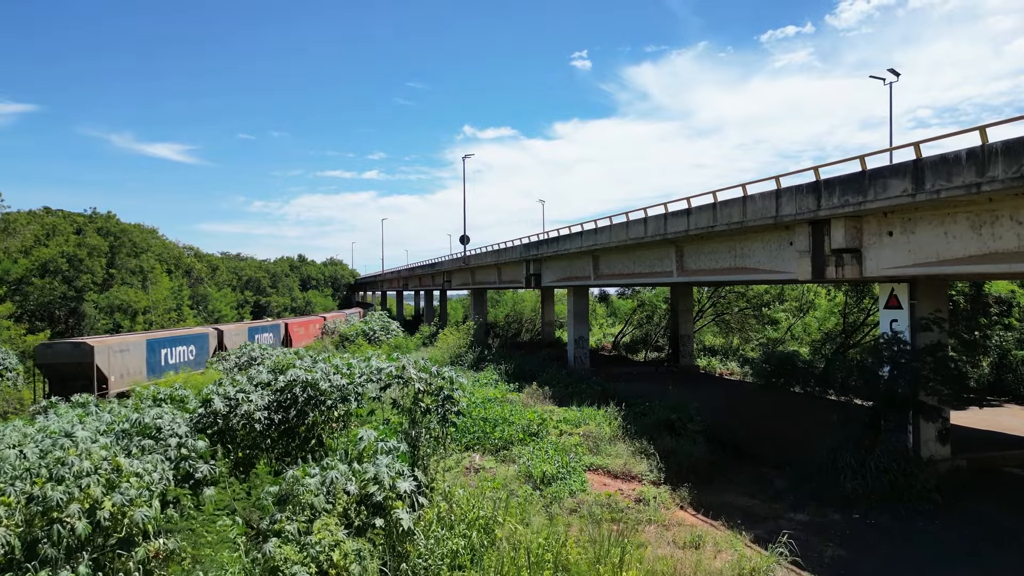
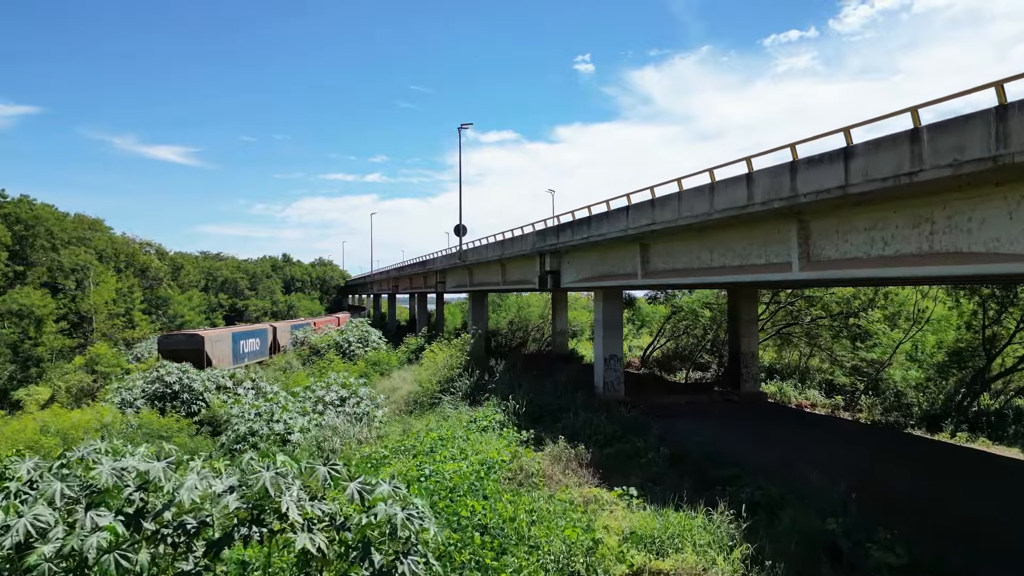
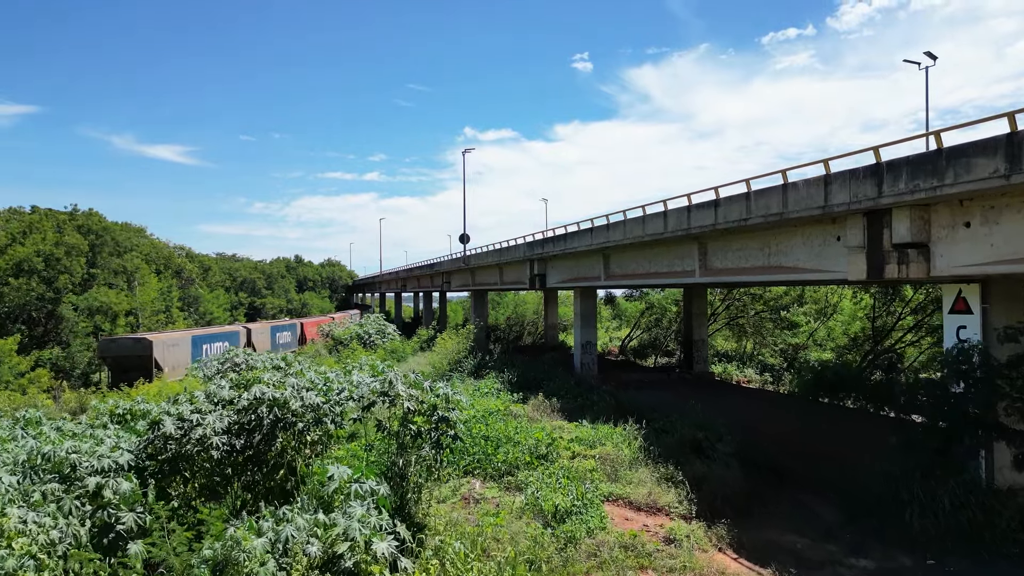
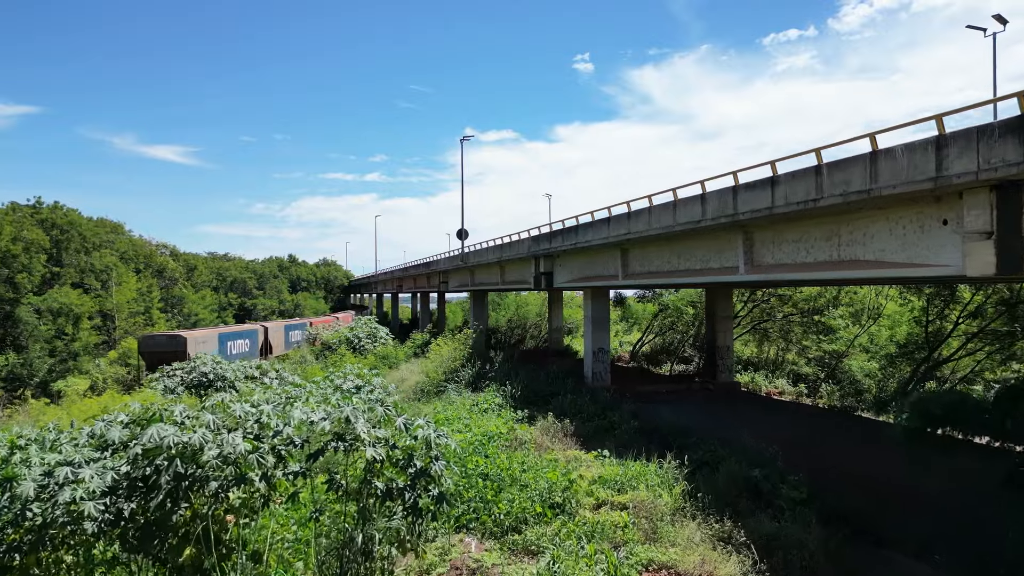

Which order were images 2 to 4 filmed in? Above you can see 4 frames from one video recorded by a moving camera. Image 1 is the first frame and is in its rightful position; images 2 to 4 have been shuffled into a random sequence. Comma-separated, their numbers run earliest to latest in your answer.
3, 4, 2
